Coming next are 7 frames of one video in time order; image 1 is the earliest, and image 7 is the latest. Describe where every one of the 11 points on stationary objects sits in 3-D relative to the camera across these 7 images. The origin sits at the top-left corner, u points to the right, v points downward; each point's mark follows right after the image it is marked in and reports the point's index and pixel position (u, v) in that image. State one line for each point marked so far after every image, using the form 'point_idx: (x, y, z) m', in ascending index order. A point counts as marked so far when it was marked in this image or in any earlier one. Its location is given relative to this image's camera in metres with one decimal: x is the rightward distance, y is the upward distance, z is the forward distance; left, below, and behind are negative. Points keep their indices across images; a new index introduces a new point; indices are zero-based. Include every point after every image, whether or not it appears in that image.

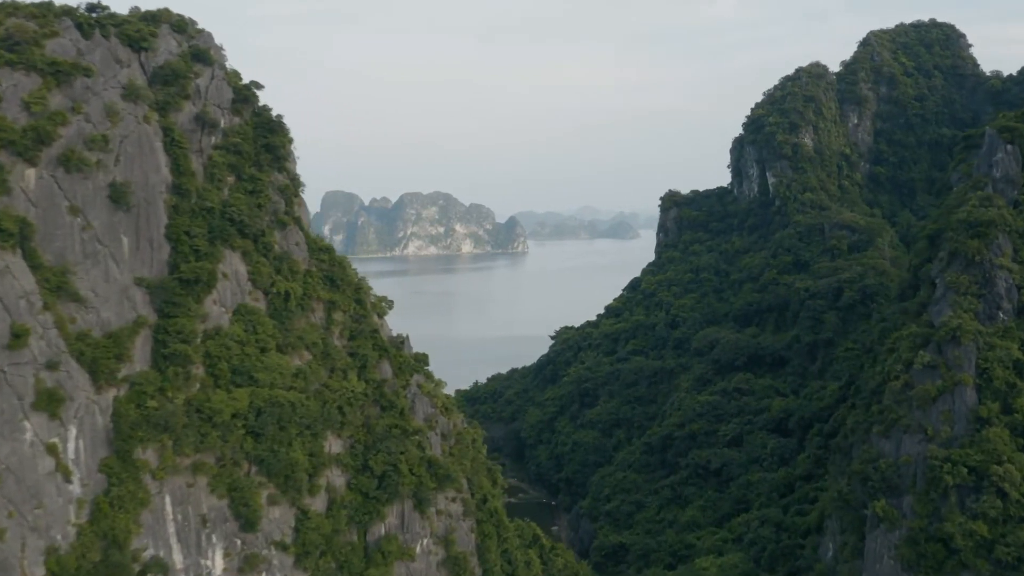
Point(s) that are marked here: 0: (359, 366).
0: (-3.4, -1.7, +20.4) m
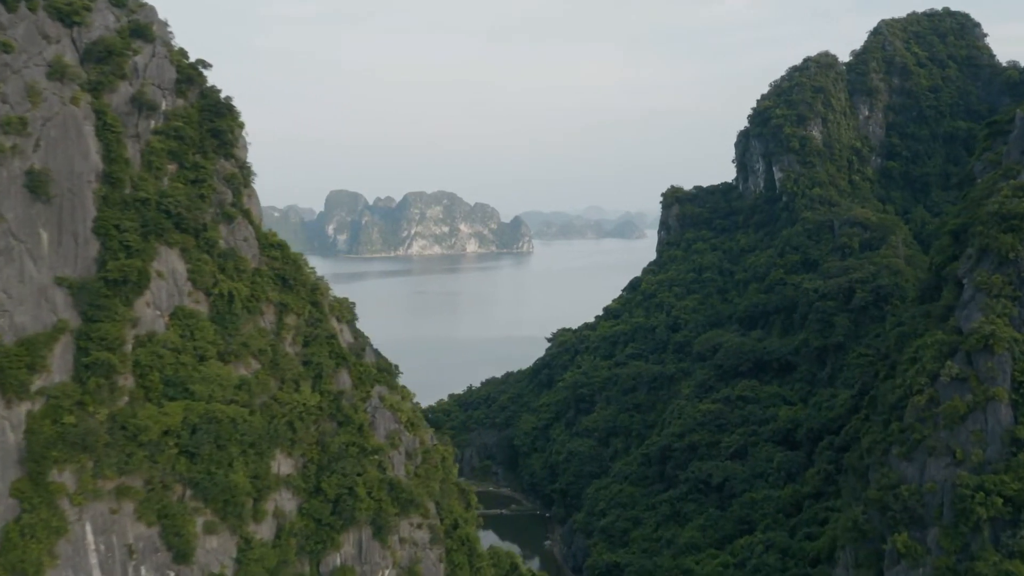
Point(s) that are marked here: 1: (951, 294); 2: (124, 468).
0: (-3.9, -1.7, +18.4) m
1: (+8.7, -0.1, +19.3) m
2: (-6.0, -2.8, +15.0) m
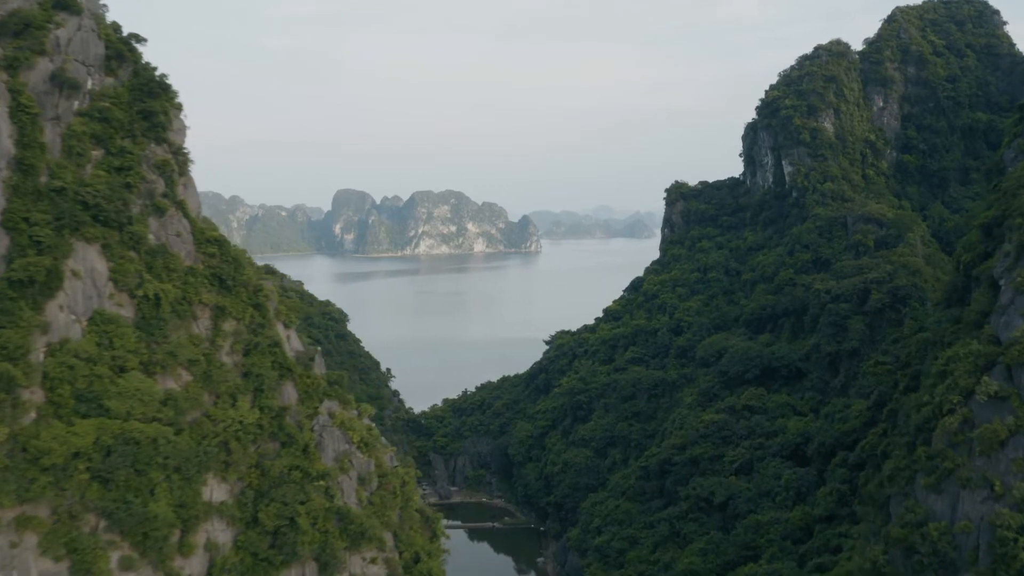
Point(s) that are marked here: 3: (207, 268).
0: (-4.4, -1.7, +16.3) m
1: (+8.3, -0.1, +17.1) m
2: (-6.5, -2.8, +12.9) m
3: (-5.2, +0.3, +16.5) m
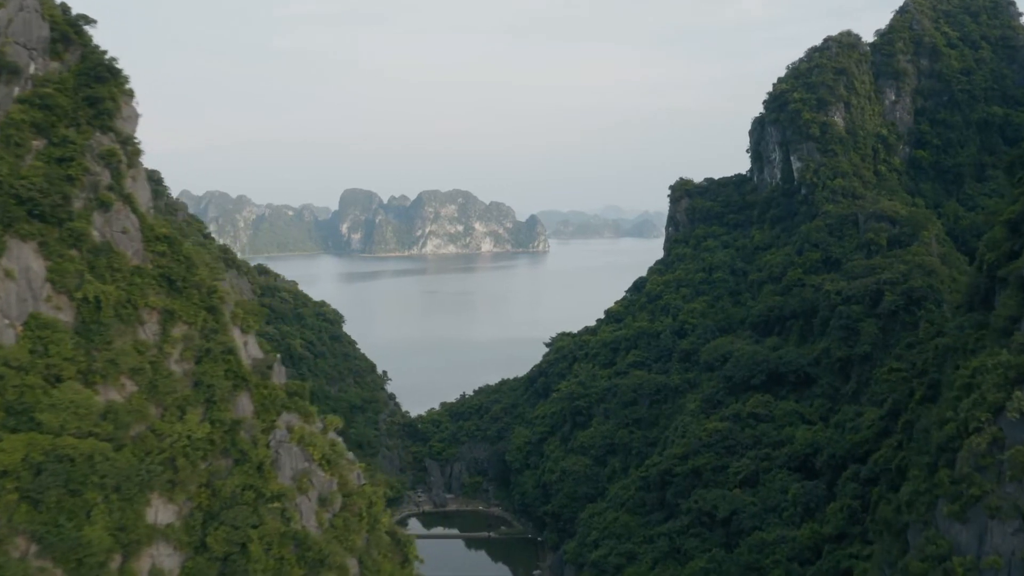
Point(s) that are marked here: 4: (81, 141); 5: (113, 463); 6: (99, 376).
0: (-4.7, -1.8, +14.9) m
1: (+8.0, -0.2, +15.6) m
2: (-6.8, -2.8, +11.6) m
3: (-5.5, +0.3, +15.2) m
4: (-6.4, +2.2, +14.5) m
5: (-5.2, -2.3, +12.7) m
6: (-5.6, -1.2, +13.3) m
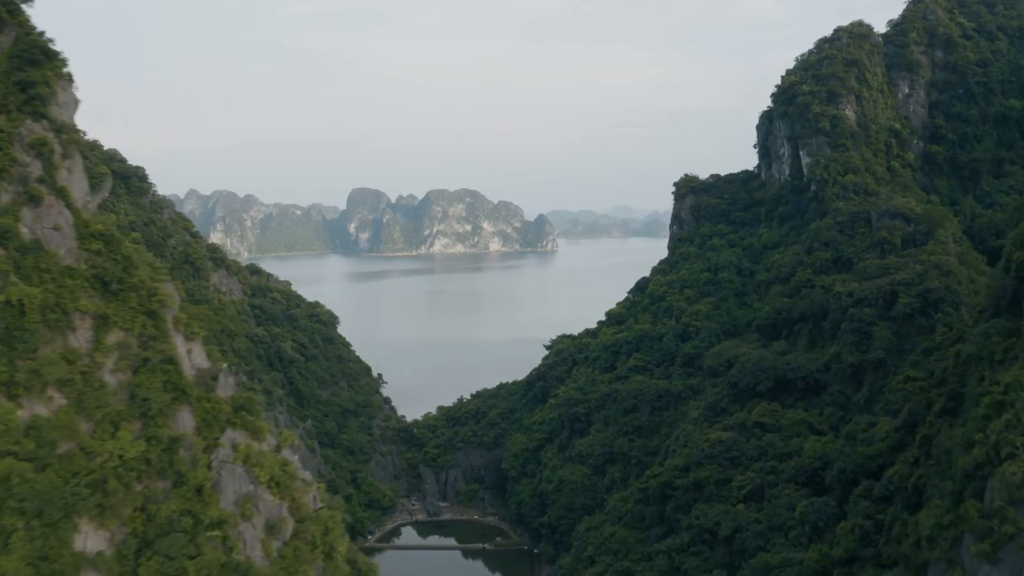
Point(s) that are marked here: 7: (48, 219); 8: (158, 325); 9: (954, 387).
0: (-5.0, -1.8, +13.5) m
1: (+7.6, -0.2, +14.1) m
2: (-7.2, -2.9, +10.2) m
3: (-5.8, +0.3, +13.8) m
4: (-6.8, +2.2, +13.1) m
5: (-5.6, -2.3, +11.3) m
6: (-6.0, -1.2, +11.9) m
7: (-6.3, +1.0, +13.4) m
8: (-5.0, -0.5, +14.4) m
9: (+7.7, -1.6, +17.0) m
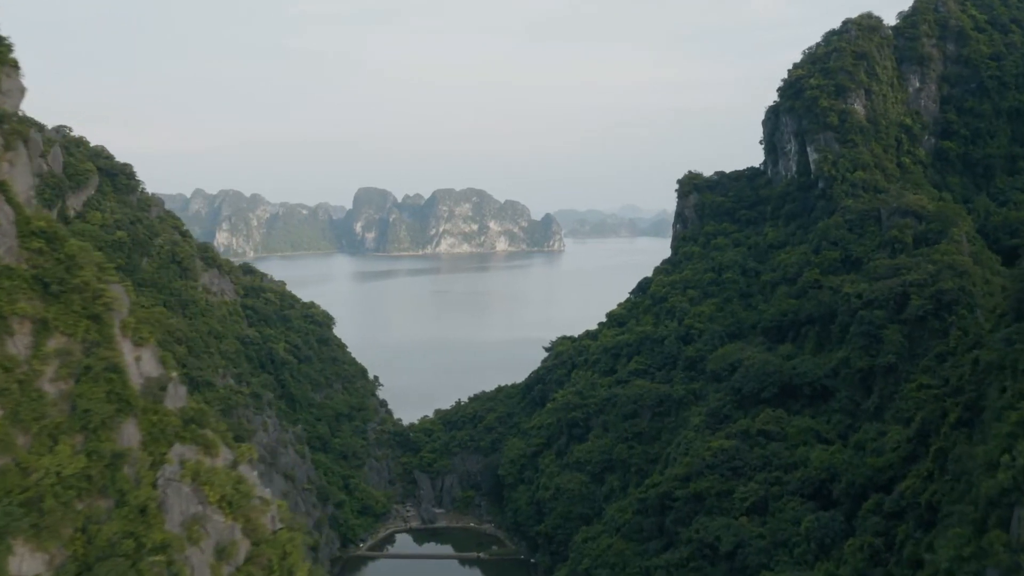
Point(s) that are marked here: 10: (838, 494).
0: (-5.3, -1.8, +12.4) m
1: (+7.3, -0.2, +12.9) m
2: (-7.5, -2.9, +9.1) m
3: (-6.1, +0.3, +12.7) m
4: (-7.0, +2.2, +12.1) m
5: (-5.9, -2.4, +10.3) m
6: (-6.3, -1.2, +10.9) m
7: (-6.6, +1.0, +12.3) m
8: (-5.3, -0.5, +13.3) m
9: (+7.4, -1.7, +15.8) m
10: (+6.7, -4.2, +19.8) m
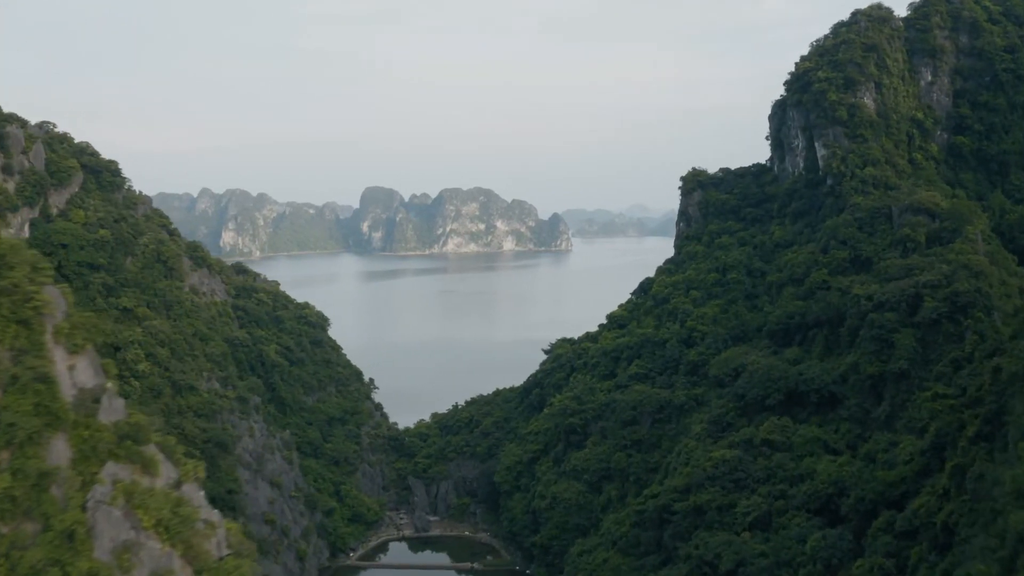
0: (-5.7, -1.8, +11.3) m
1: (+7.0, -0.3, +11.6) m
2: (-7.9, -2.9, +8.0) m
3: (-6.5, +0.3, +11.6) m
4: (-7.4, +2.2, +10.9) m
5: (-6.2, -2.4, +9.1) m
6: (-6.6, -1.3, +9.7) m
7: (-6.9, +0.9, +11.2) m
8: (-5.6, -0.5, +12.1) m
9: (+7.1, -1.7, +14.6) m
10: (+6.4, -4.2, +18.6) m
